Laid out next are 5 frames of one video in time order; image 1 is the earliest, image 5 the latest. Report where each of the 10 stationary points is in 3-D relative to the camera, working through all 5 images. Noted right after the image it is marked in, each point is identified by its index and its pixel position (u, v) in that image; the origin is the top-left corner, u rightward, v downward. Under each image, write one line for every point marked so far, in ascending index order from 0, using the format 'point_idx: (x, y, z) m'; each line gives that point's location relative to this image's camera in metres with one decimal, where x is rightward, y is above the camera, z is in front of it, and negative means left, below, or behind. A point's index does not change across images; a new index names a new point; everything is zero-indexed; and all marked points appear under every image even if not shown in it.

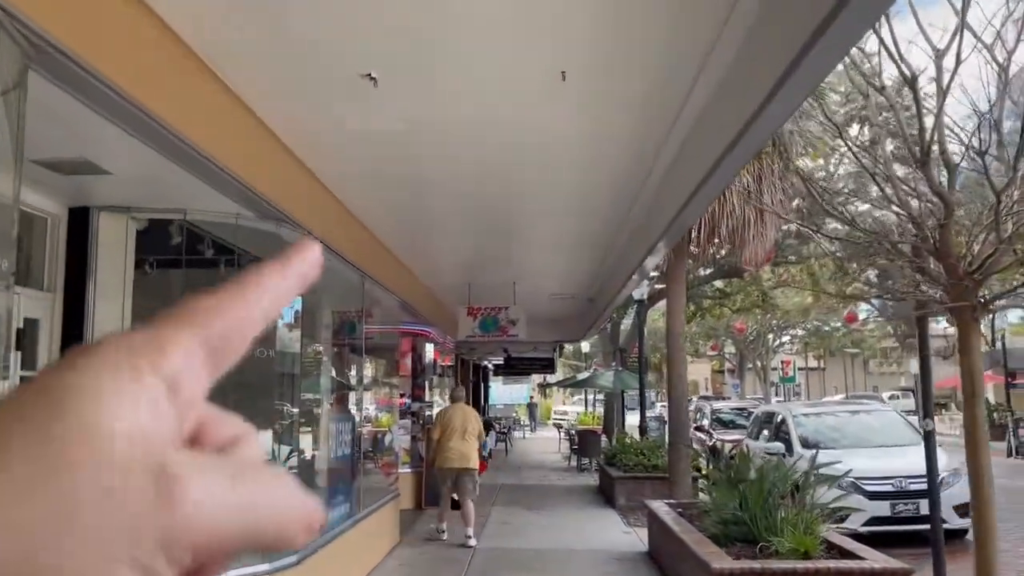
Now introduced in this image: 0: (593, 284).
0: (+1.3, +0.1, +11.6) m
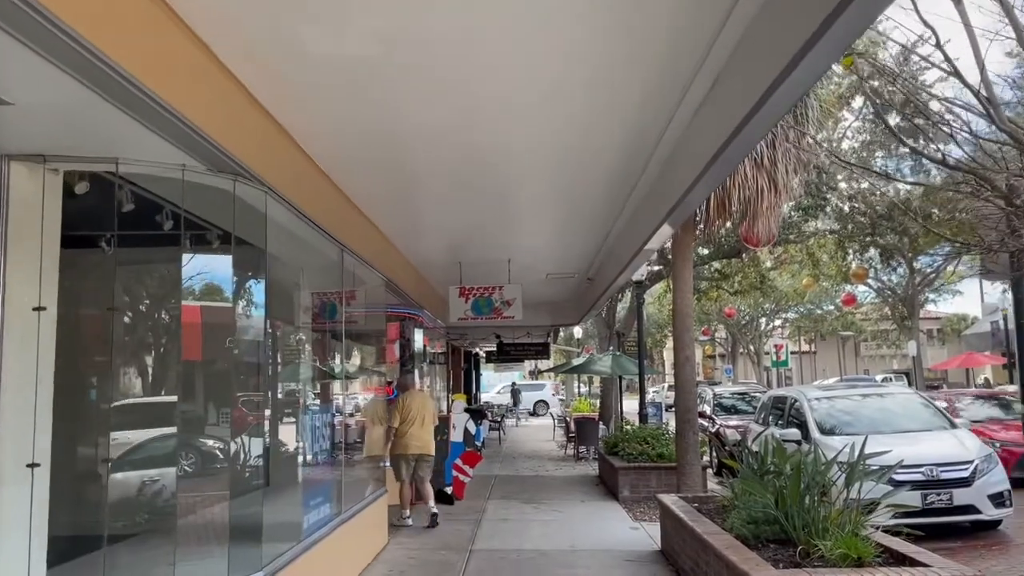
0: (+1.2, +0.4, +10.9) m
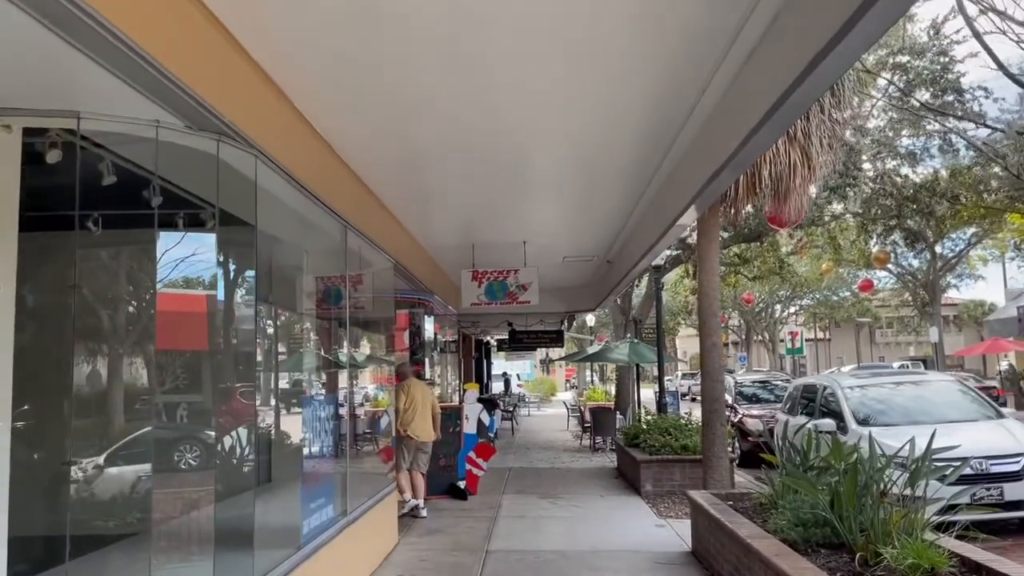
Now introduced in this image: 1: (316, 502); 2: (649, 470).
0: (+1.4, +0.6, +10.4) m
1: (-1.5, -1.6, +5.7) m
2: (+1.6, -2.1, +8.7) m
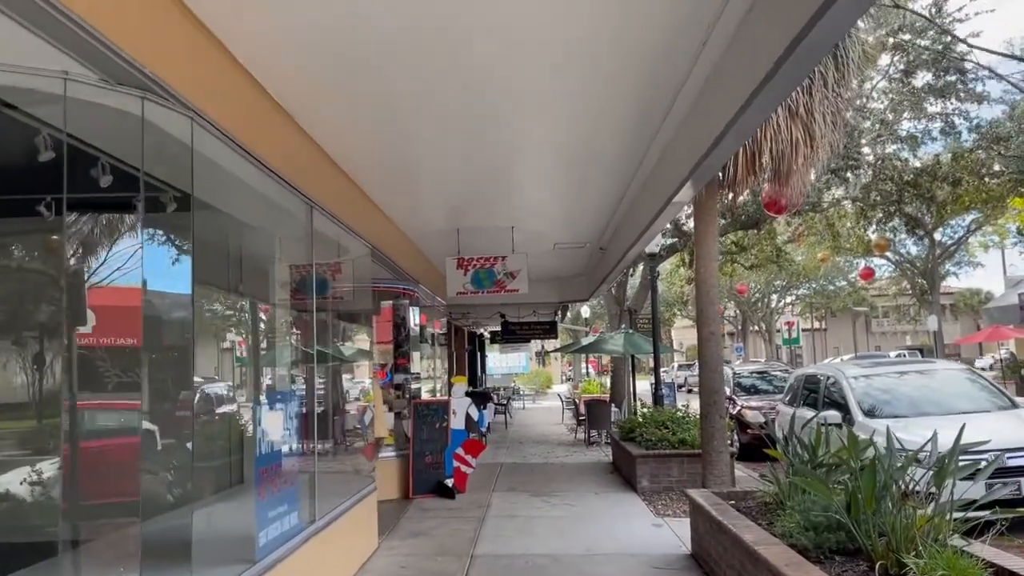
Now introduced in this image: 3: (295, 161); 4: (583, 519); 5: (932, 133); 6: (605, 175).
0: (+1.3, +0.7, +10.0) m
1: (-1.6, -1.5, +5.3) m
2: (+1.5, -2.0, +8.3) m
3: (-1.5, +0.9, +5.4) m
4: (+0.7, -2.2, +7.0) m
5: (+7.7, +2.8, +13.7) m
6: (+1.0, +1.2, +7.7) m
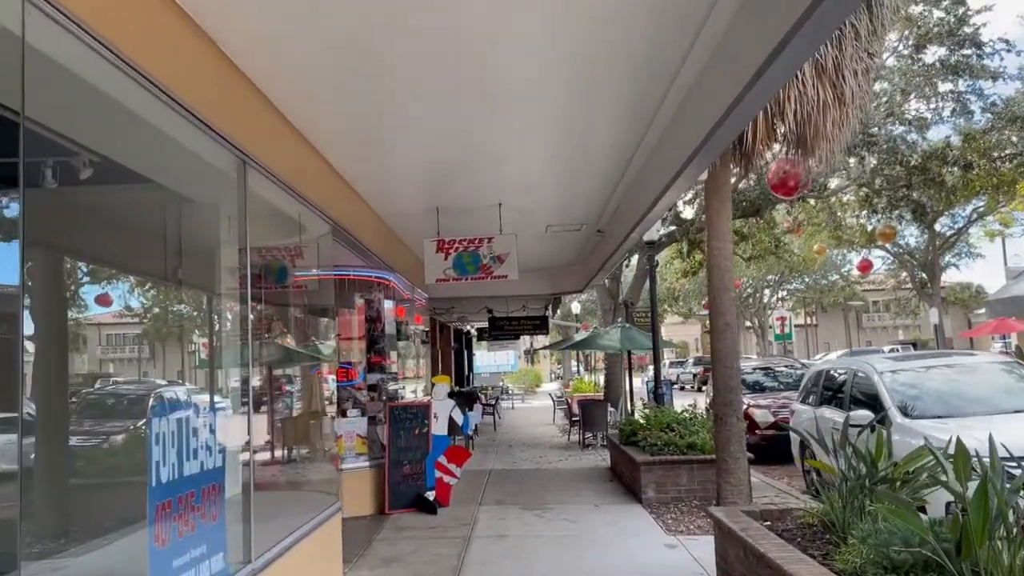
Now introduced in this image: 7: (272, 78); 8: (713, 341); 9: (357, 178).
0: (+1.1, +0.9, +9.1) m
1: (-1.7, -1.4, +4.3) m
2: (+1.4, -1.8, +7.4) m
3: (-1.6, +1.0, +4.5) m
4: (+0.6, -2.0, +6.1) m
5: (+7.5, +3.0, +12.9) m
6: (+0.8, +1.3, +6.8) m
7: (-1.5, +1.4, +4.6) m
8: (+1.9, -0.5, +6.9) m
9: (-1.5, +1.1, +6.8) m
